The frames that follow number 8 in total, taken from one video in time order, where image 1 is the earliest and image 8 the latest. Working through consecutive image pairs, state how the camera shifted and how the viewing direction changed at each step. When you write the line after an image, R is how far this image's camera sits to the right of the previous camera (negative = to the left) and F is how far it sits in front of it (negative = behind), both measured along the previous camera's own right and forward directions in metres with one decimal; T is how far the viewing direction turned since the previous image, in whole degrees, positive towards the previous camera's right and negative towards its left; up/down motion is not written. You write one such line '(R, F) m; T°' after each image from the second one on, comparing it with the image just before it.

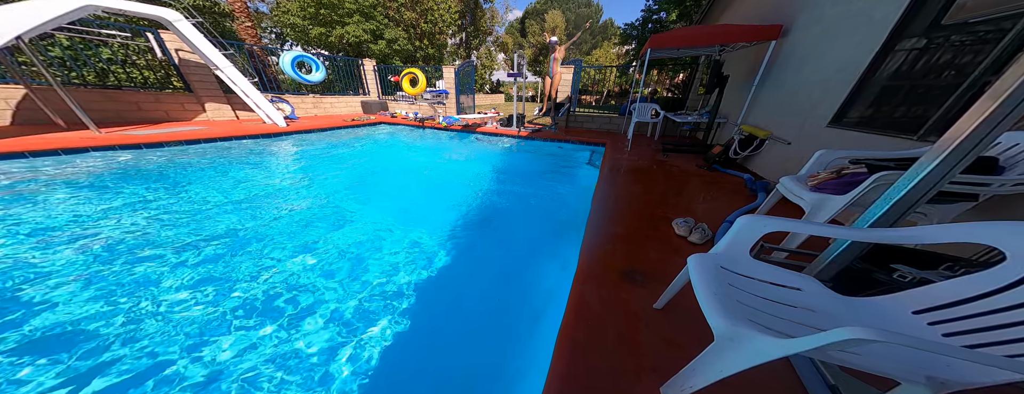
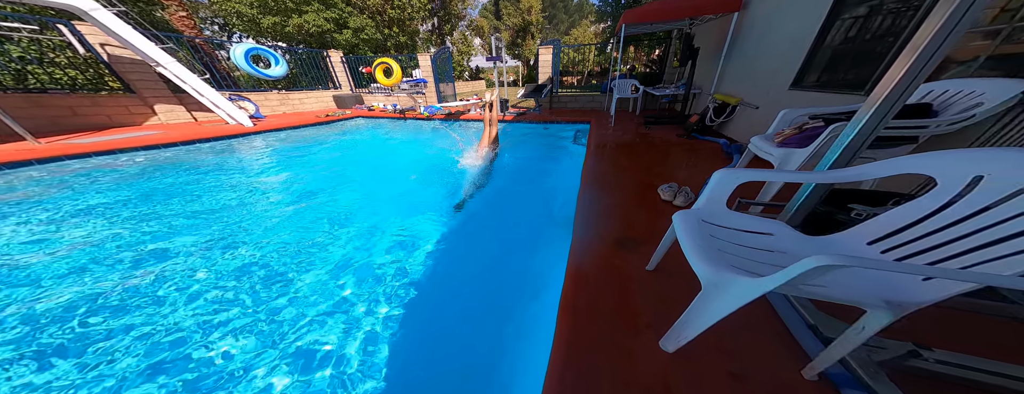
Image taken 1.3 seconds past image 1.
(0.0, 0.0) m; +3°
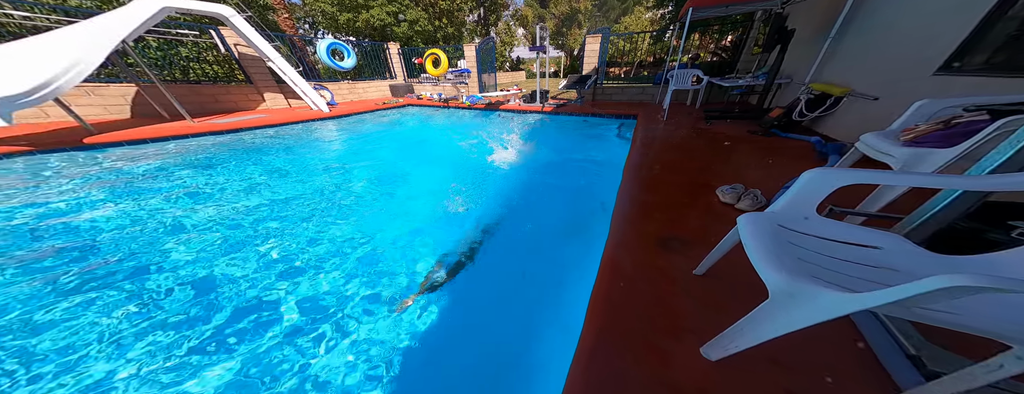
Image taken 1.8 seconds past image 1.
(-0.2, -0.1) m; -7°
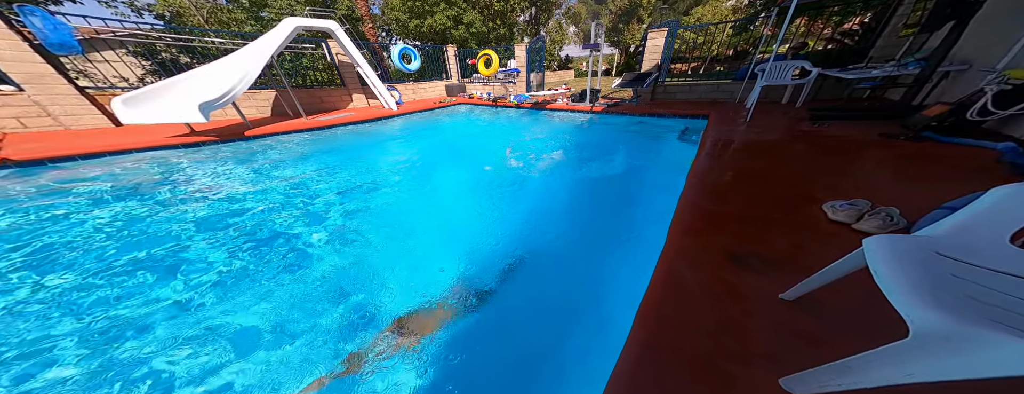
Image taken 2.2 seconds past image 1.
(-0.2, 0.0) m; -9°
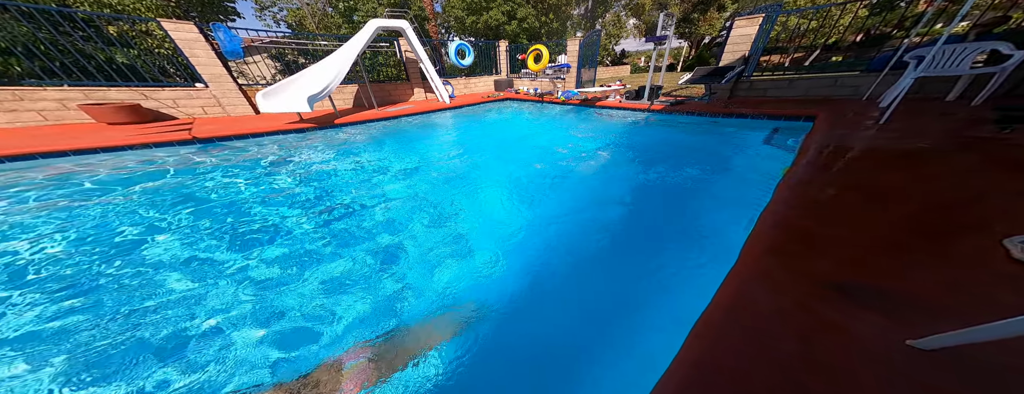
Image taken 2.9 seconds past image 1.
(-0.3, +0.1) m; -8°
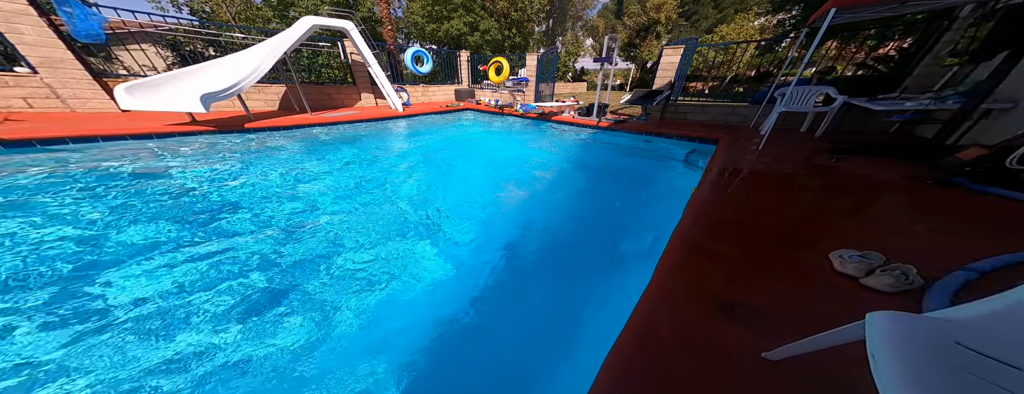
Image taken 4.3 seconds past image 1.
(+0.6, 0.0) m; +7°
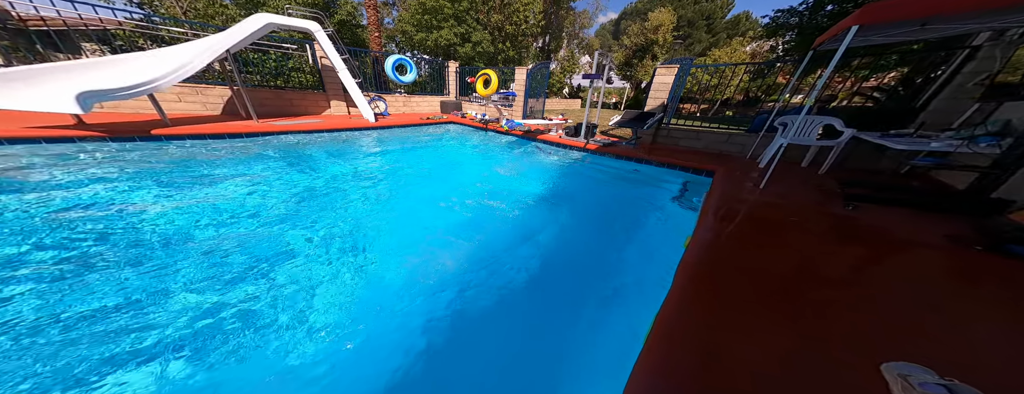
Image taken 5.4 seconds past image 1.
(+0.5, +0.6) m; 0°
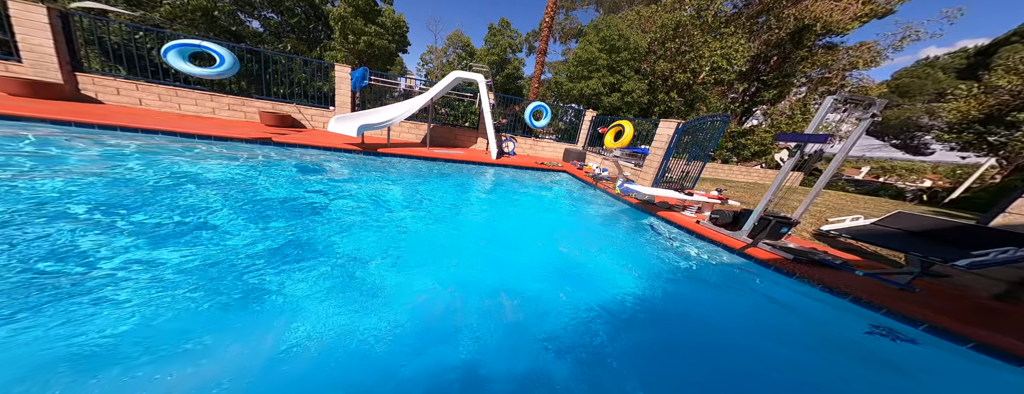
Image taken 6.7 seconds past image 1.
(+1.4, +1.6) m; -40°
